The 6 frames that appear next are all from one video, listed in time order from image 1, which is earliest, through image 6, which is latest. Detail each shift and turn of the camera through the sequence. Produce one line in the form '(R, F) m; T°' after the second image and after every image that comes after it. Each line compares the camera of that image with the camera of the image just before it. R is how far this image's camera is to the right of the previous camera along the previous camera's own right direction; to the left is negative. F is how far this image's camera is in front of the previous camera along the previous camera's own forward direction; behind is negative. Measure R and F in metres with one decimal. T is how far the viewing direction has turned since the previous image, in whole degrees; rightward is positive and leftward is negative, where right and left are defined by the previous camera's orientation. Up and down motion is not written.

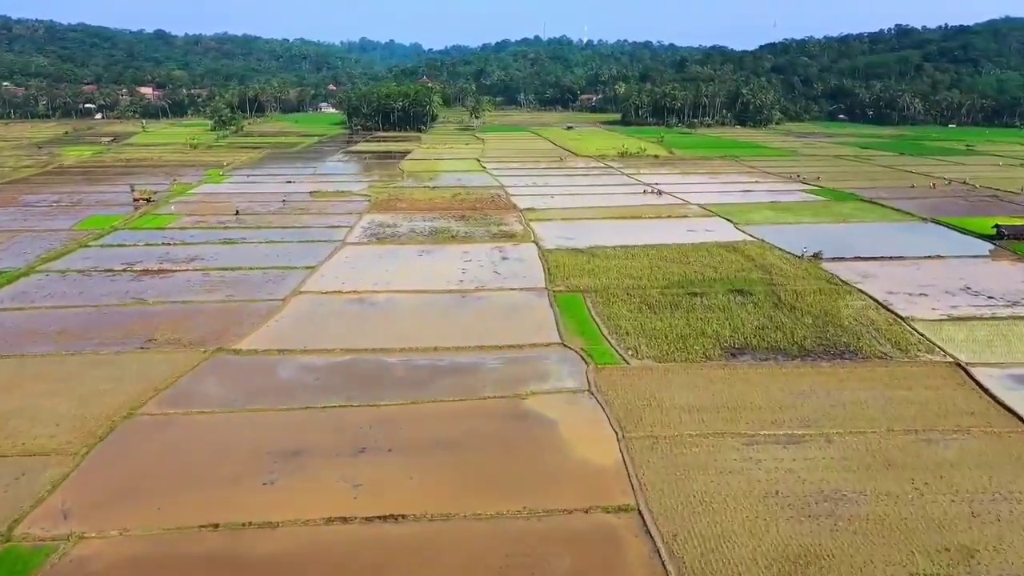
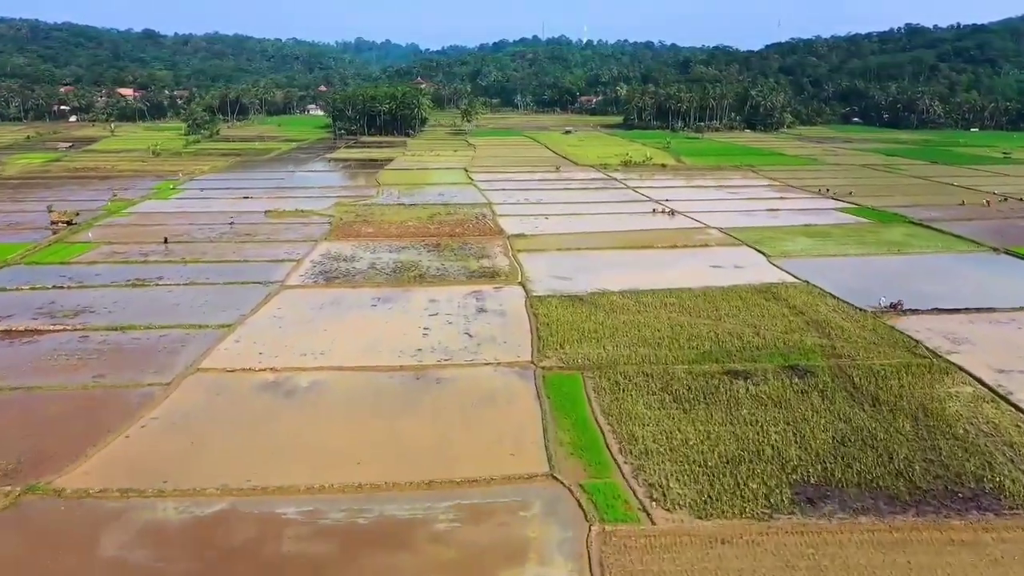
(+0.6, +6.0) m; 0°
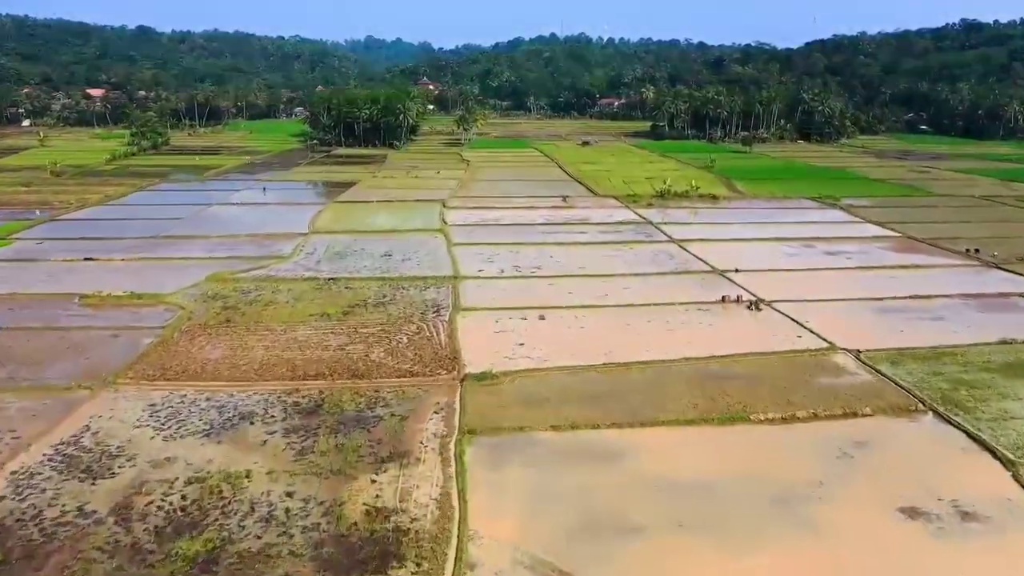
(+1.3, +14.8) m; -1°
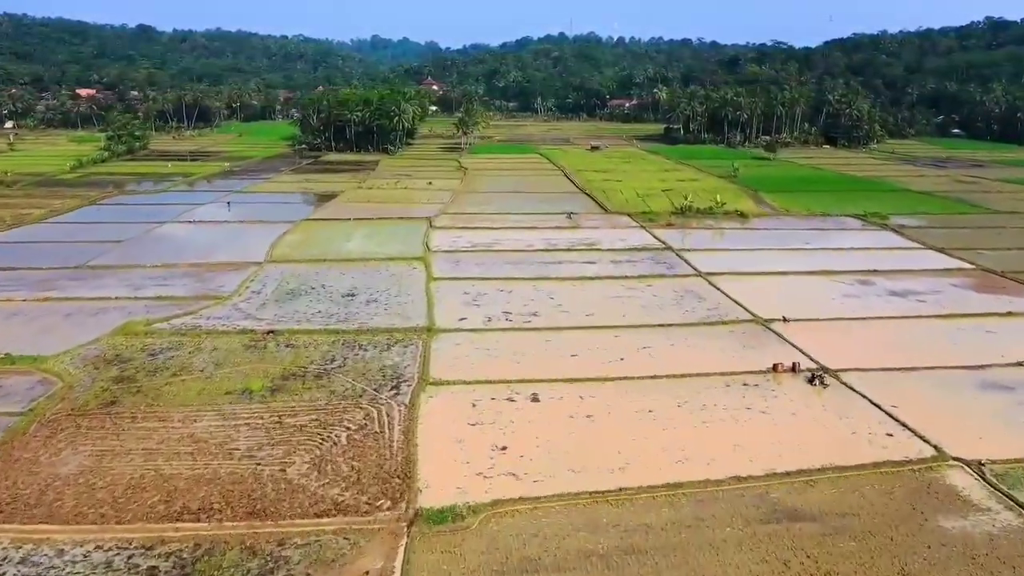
(+0.5, +5.3) m; -1°
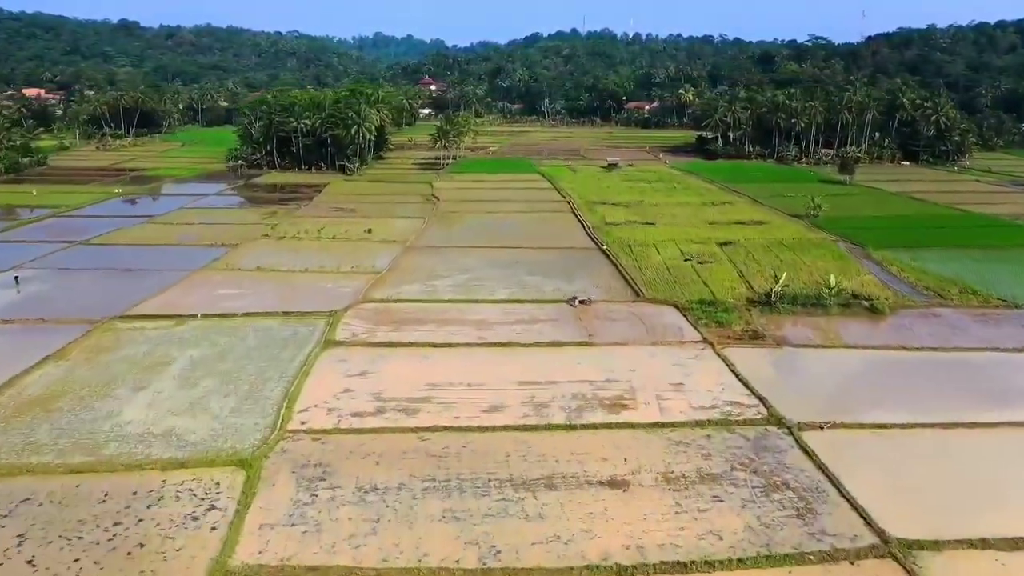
(+1.3, +15.1) m; -1°
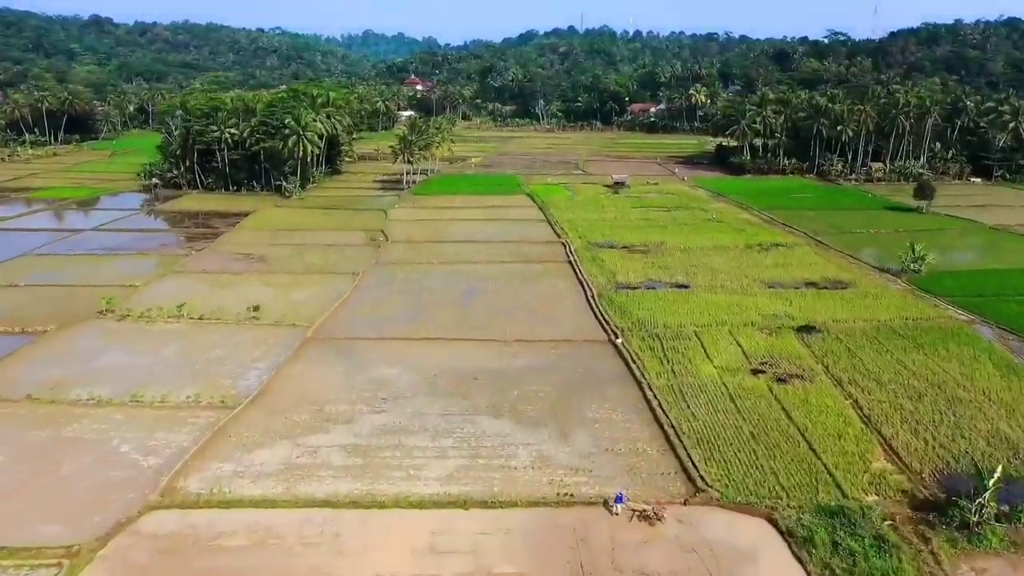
(+0.9, +10.8) m; 0°
